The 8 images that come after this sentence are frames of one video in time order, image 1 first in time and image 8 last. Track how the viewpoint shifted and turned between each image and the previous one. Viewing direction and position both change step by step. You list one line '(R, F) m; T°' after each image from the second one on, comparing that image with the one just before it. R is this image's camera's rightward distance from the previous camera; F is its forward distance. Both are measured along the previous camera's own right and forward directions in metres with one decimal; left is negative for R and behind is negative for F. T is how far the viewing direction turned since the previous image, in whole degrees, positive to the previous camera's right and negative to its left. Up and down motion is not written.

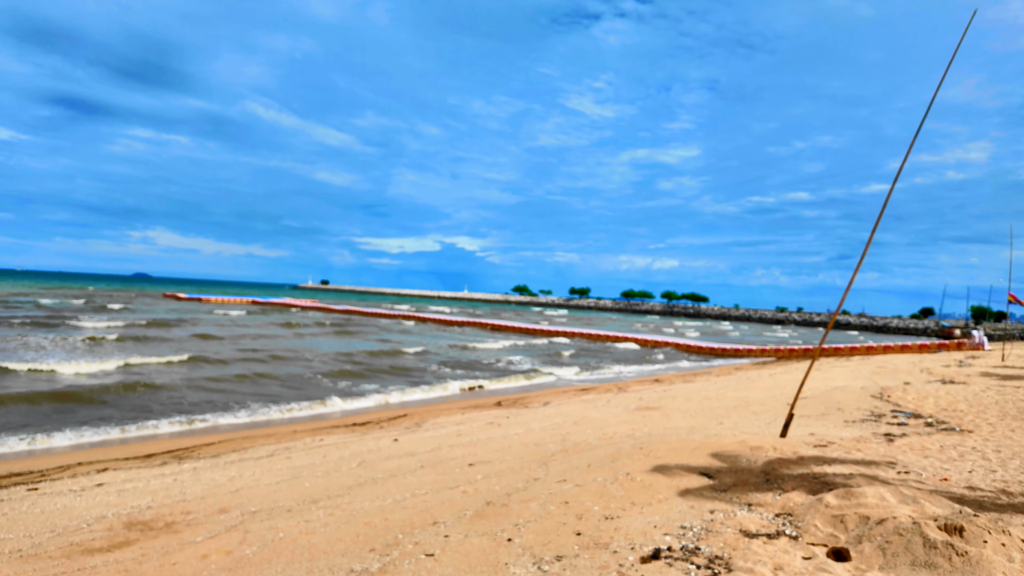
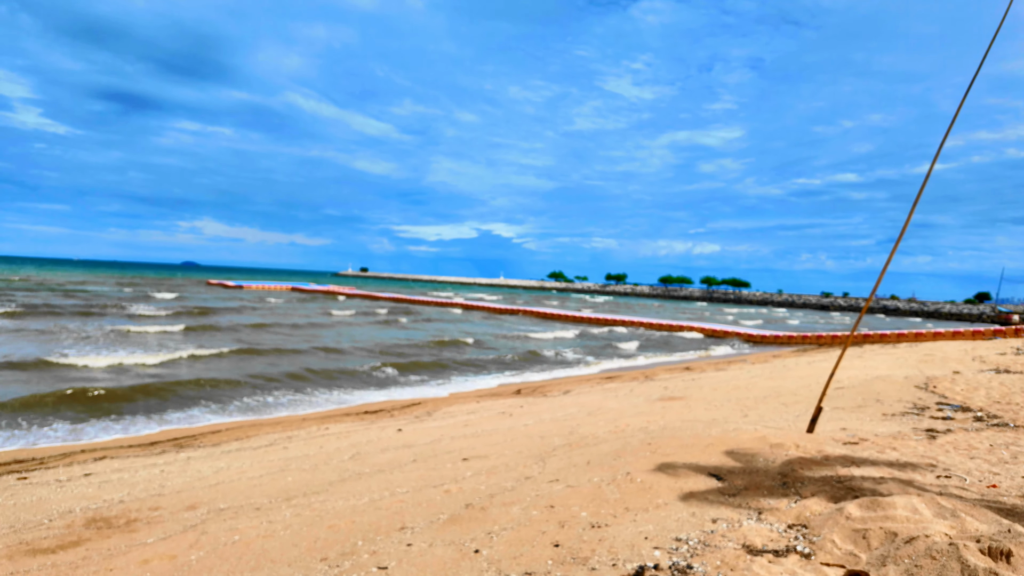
(+0.4, +0.5) m; -3°
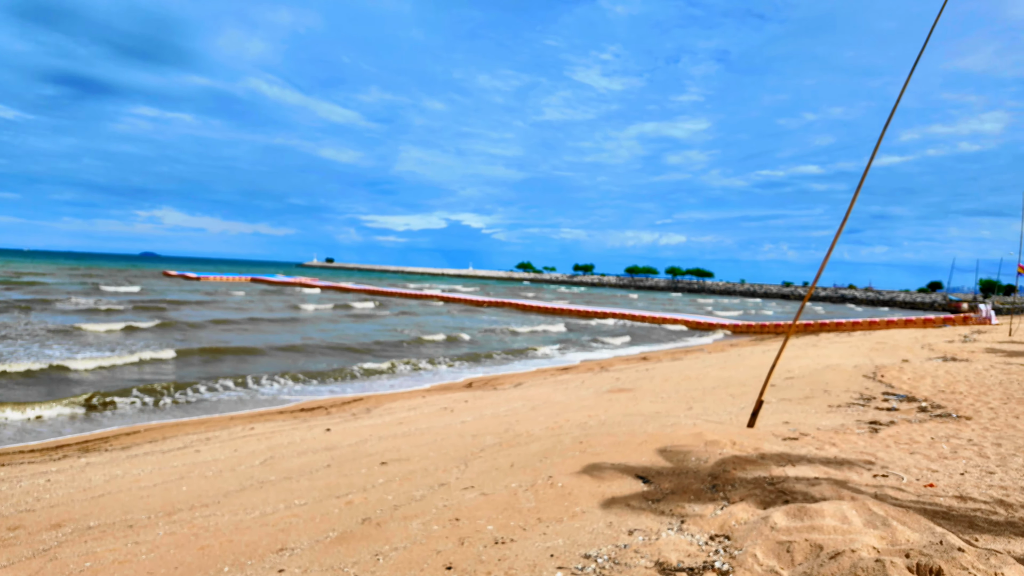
(+0.4, +0.4) m; +3°
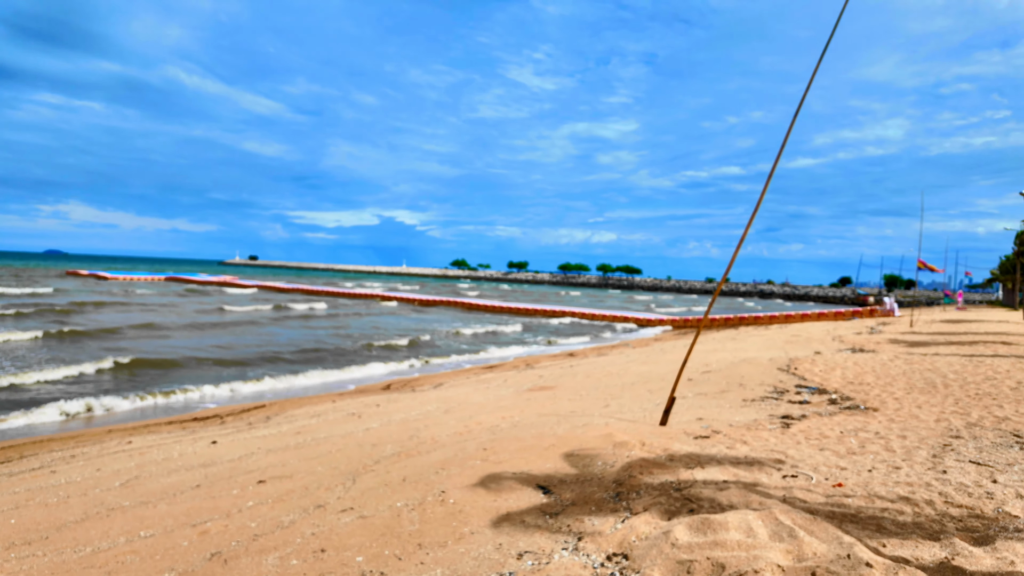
(+0.3, +0.4) m; +6°
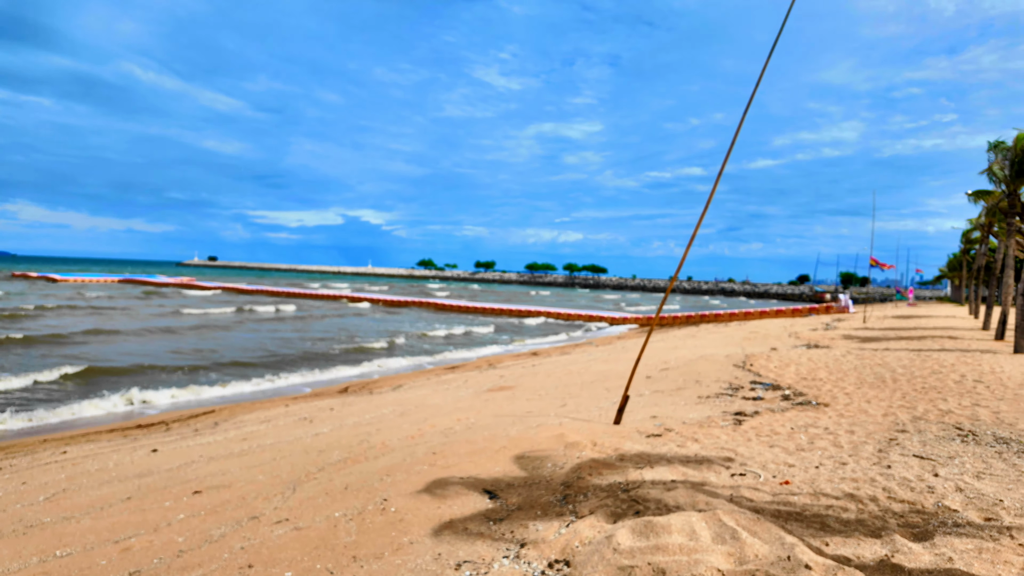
(+0.1, +0.1) m; +3°
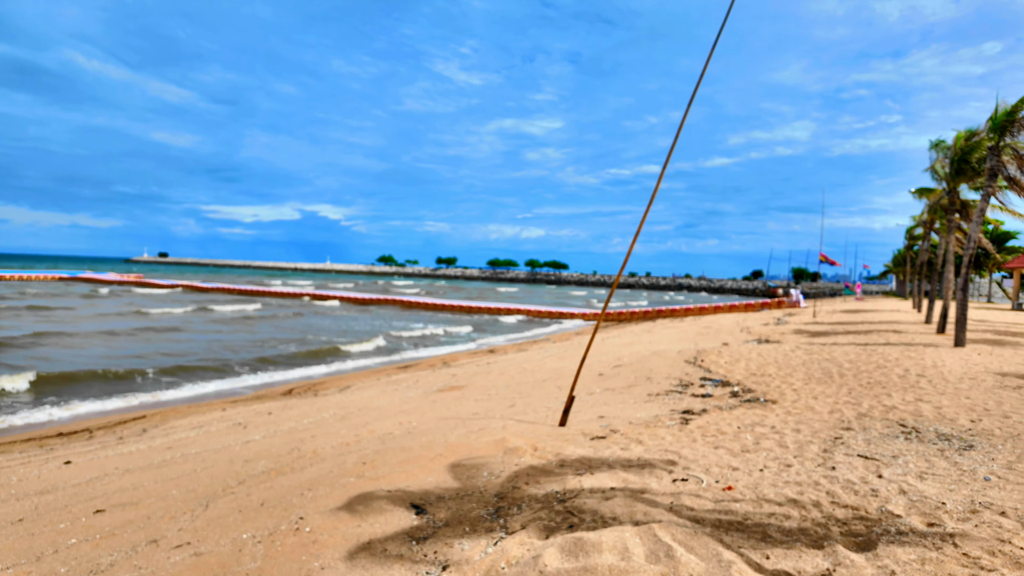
(+0.2, +0.3) m; +4°
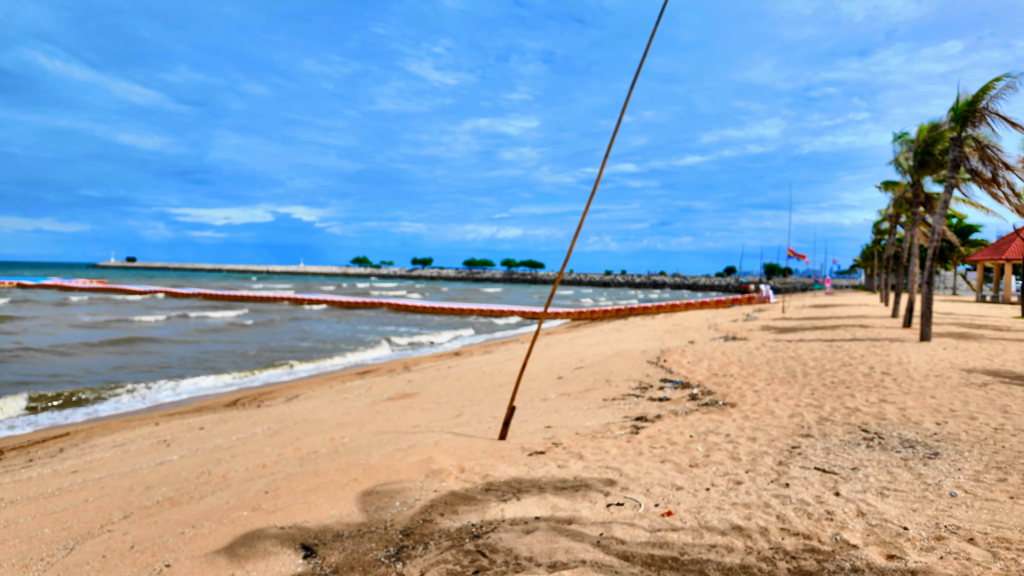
(+0.4, +0.5) m; +2°
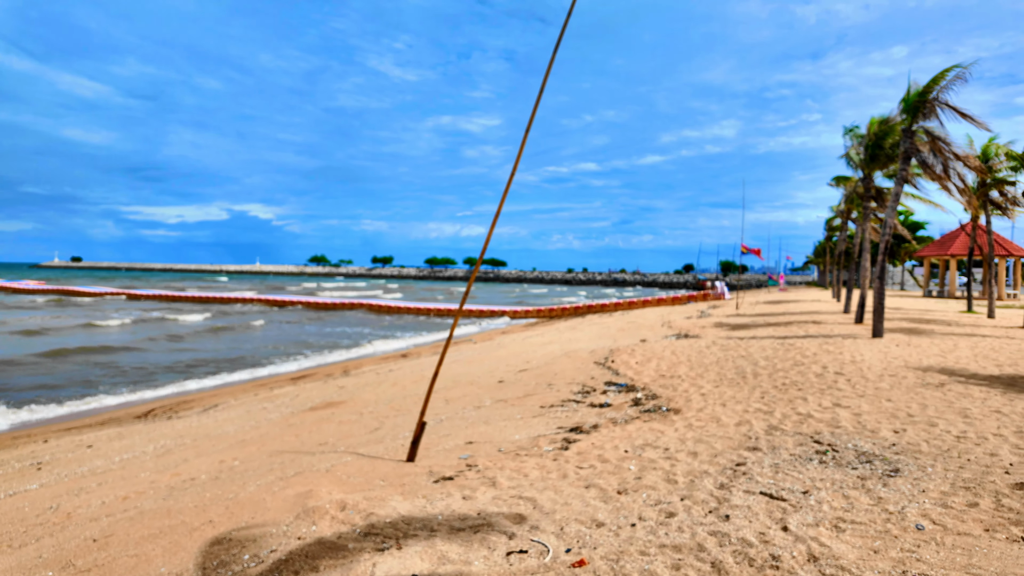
(+0.4, +0.7) m; +3°
